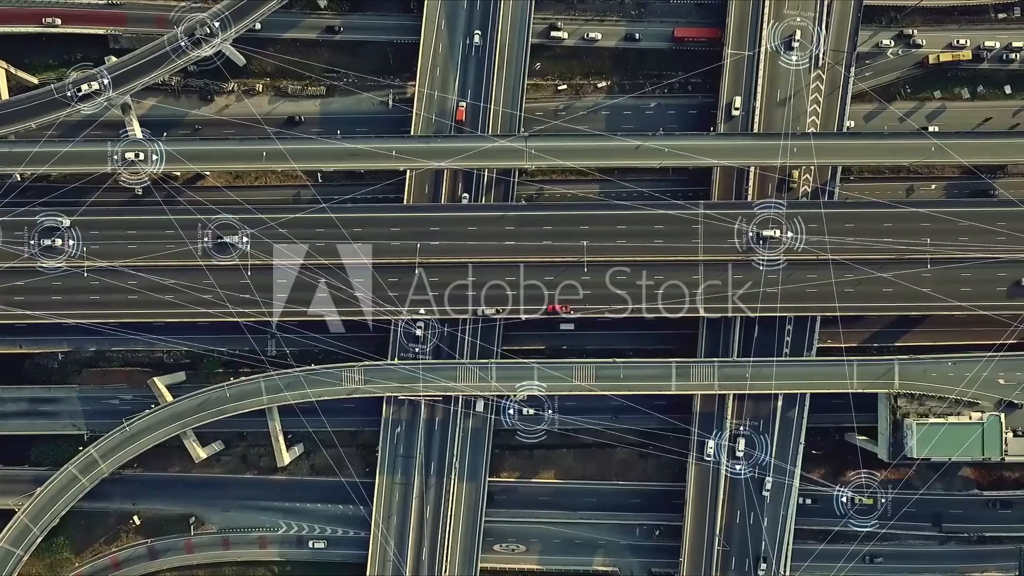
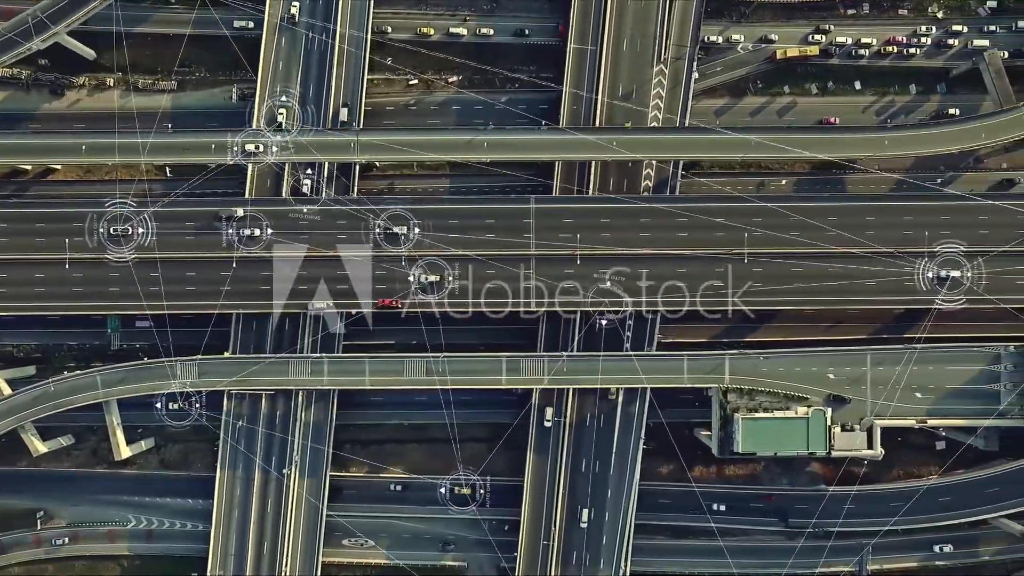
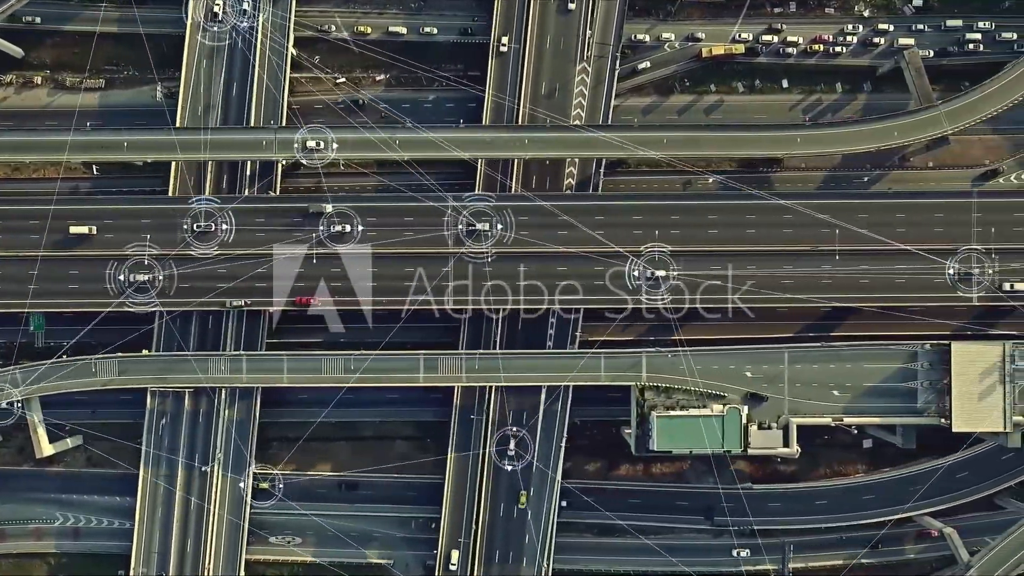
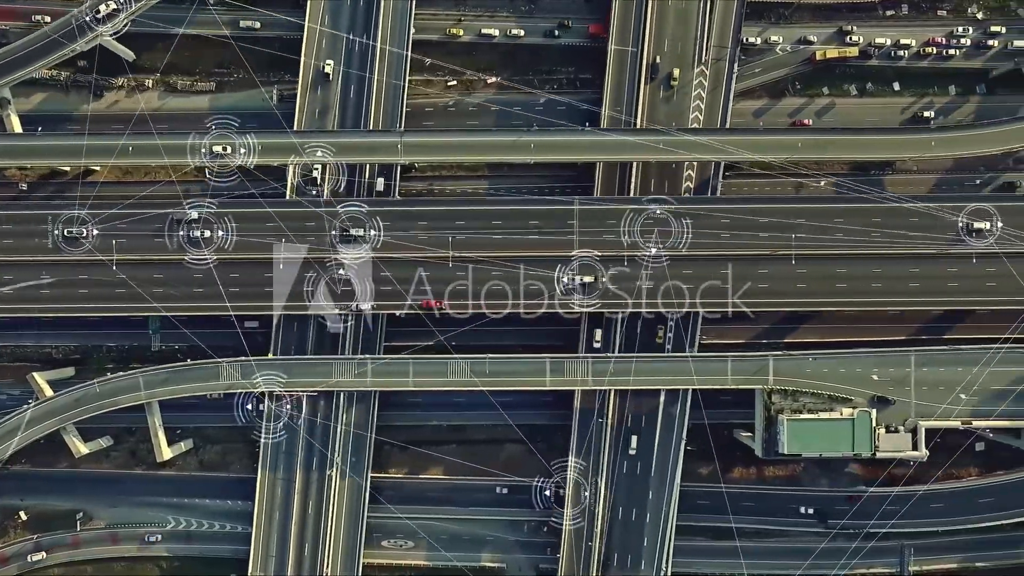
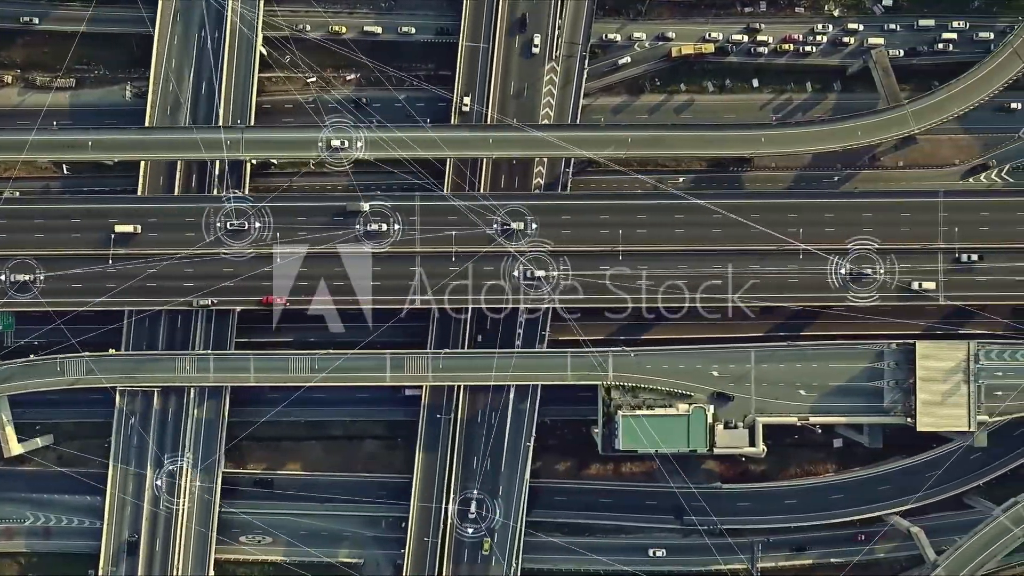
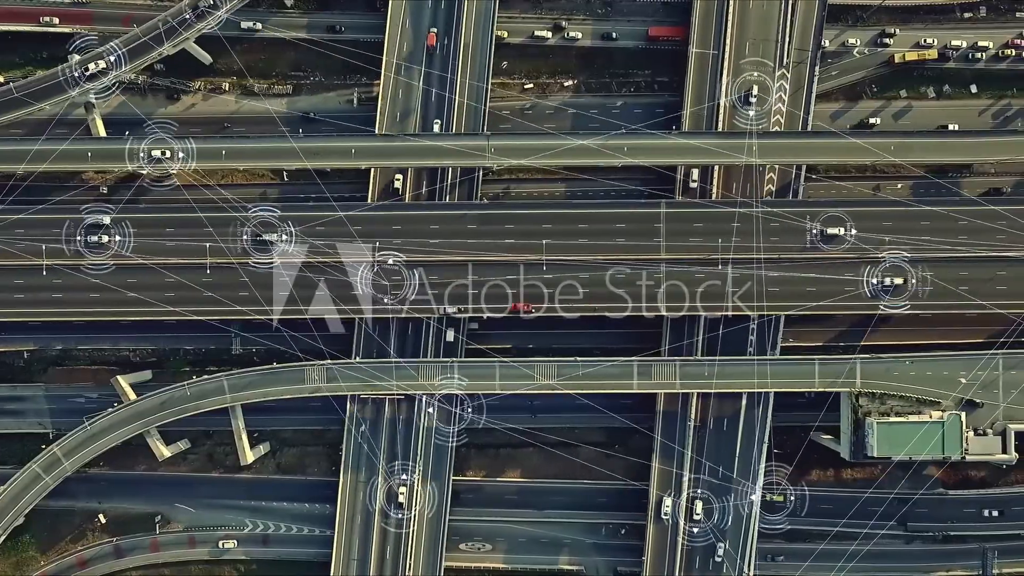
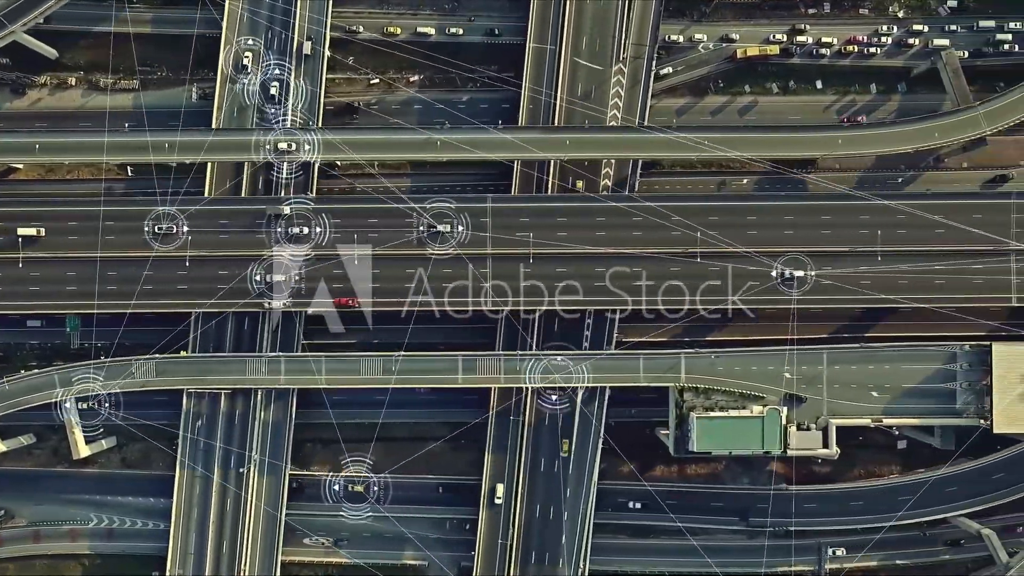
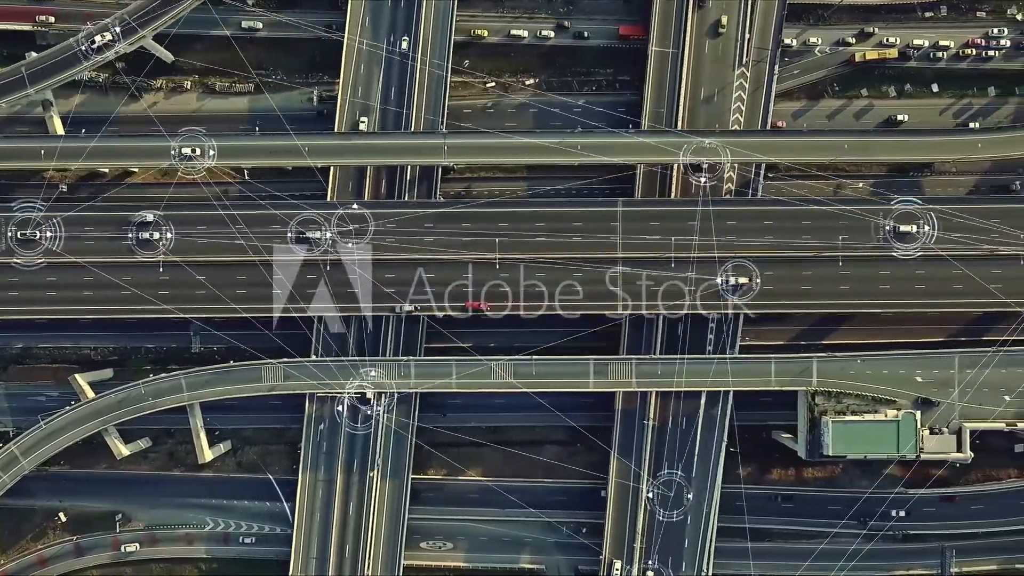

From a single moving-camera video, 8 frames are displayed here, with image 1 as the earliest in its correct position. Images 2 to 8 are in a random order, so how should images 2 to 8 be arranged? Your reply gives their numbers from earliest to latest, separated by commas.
6, 8, 4, 2, 7, 3, 5
